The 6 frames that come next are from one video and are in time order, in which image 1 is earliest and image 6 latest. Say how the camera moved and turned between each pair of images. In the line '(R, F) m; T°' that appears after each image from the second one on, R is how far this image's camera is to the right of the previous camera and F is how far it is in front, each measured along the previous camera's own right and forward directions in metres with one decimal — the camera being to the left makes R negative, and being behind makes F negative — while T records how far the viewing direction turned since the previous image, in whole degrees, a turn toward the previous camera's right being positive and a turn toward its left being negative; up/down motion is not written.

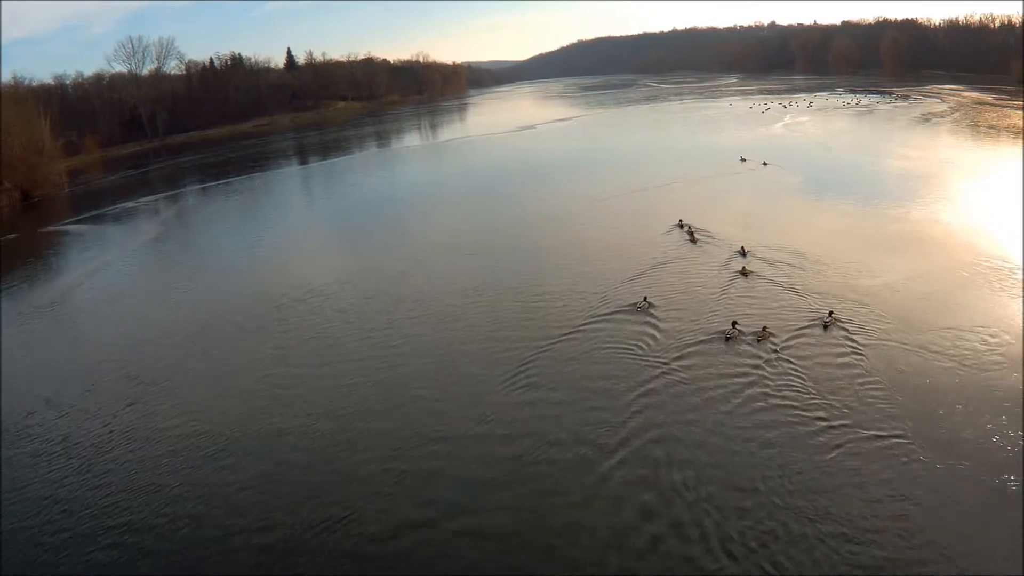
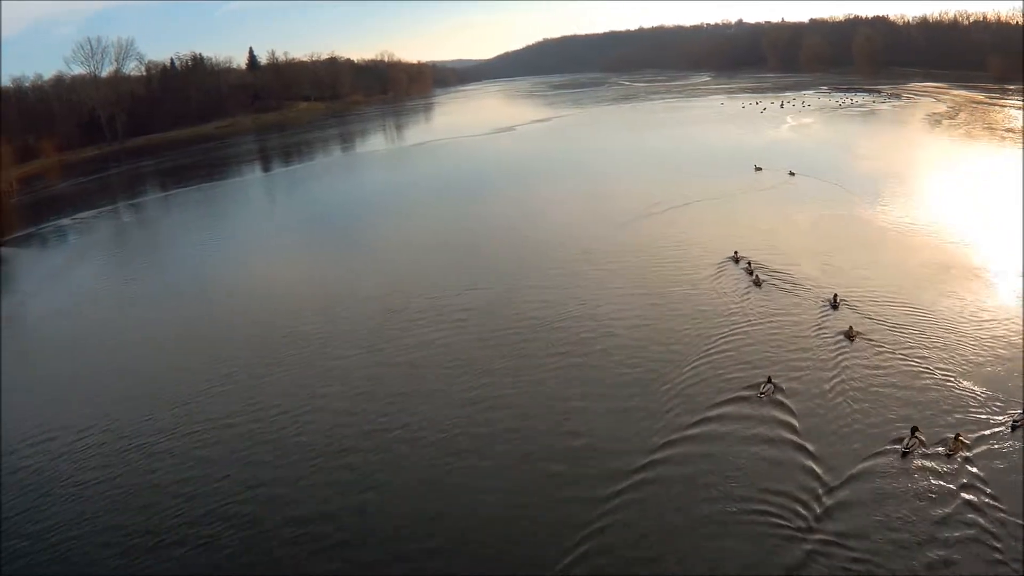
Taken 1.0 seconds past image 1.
(-0.3, +0.6) m; +3°
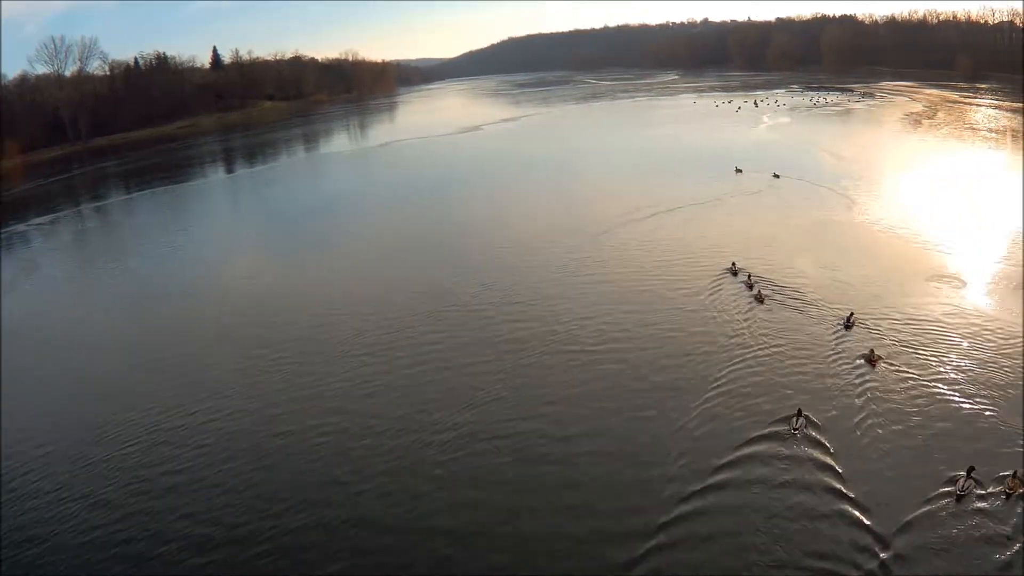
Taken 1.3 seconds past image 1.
(-0.4, +0.2) m; +3°
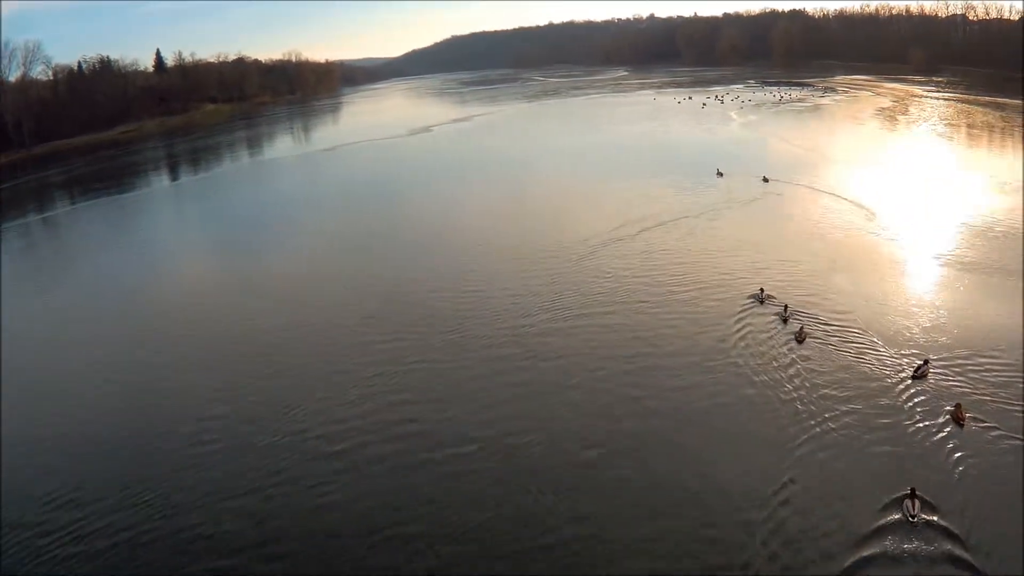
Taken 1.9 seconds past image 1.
(-0.7, +0.2) m; +4°
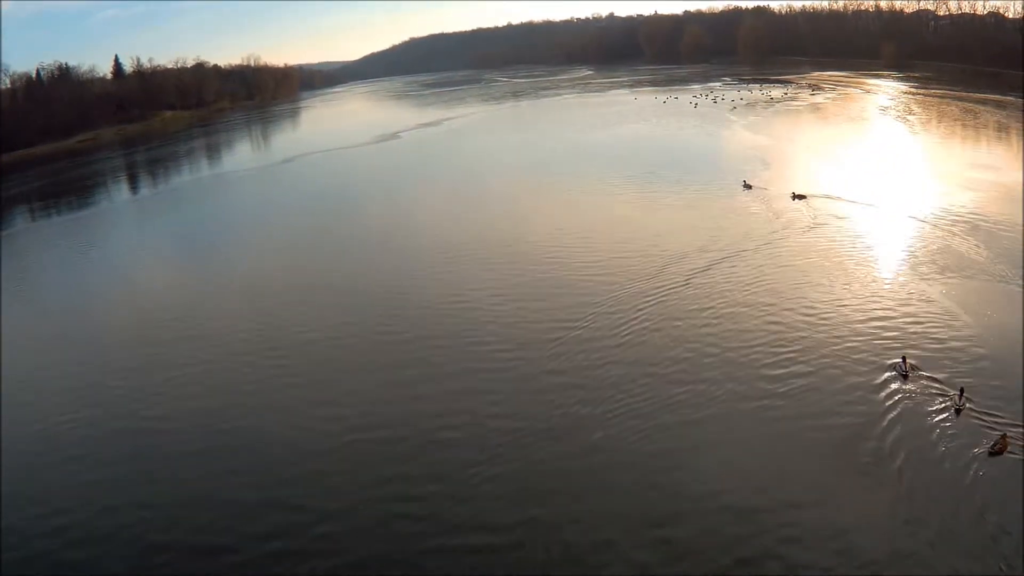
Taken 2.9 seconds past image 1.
(-0.6, +0.2) m; +3°
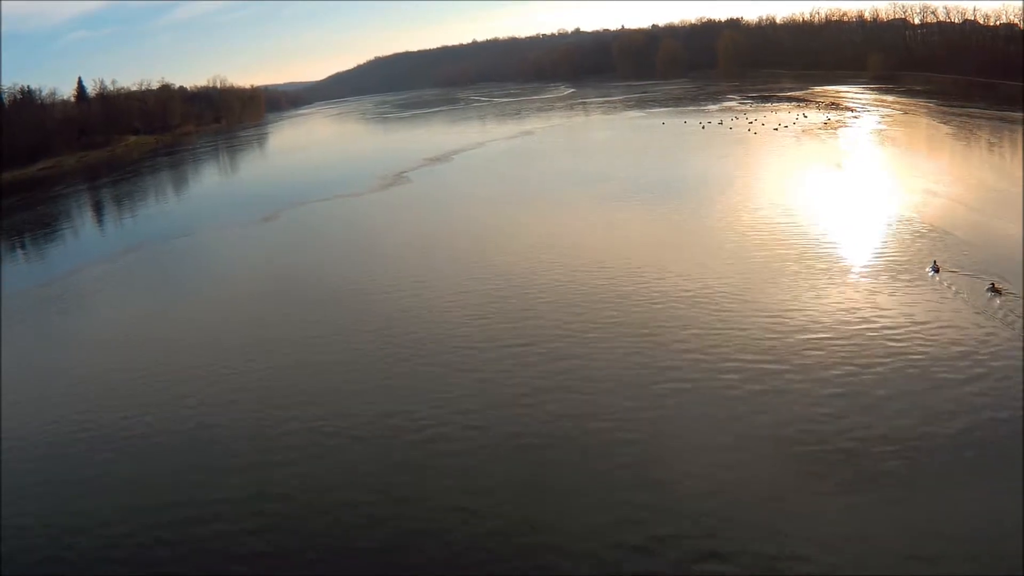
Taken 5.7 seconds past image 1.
(-0.6, +0.6) m; +2°
